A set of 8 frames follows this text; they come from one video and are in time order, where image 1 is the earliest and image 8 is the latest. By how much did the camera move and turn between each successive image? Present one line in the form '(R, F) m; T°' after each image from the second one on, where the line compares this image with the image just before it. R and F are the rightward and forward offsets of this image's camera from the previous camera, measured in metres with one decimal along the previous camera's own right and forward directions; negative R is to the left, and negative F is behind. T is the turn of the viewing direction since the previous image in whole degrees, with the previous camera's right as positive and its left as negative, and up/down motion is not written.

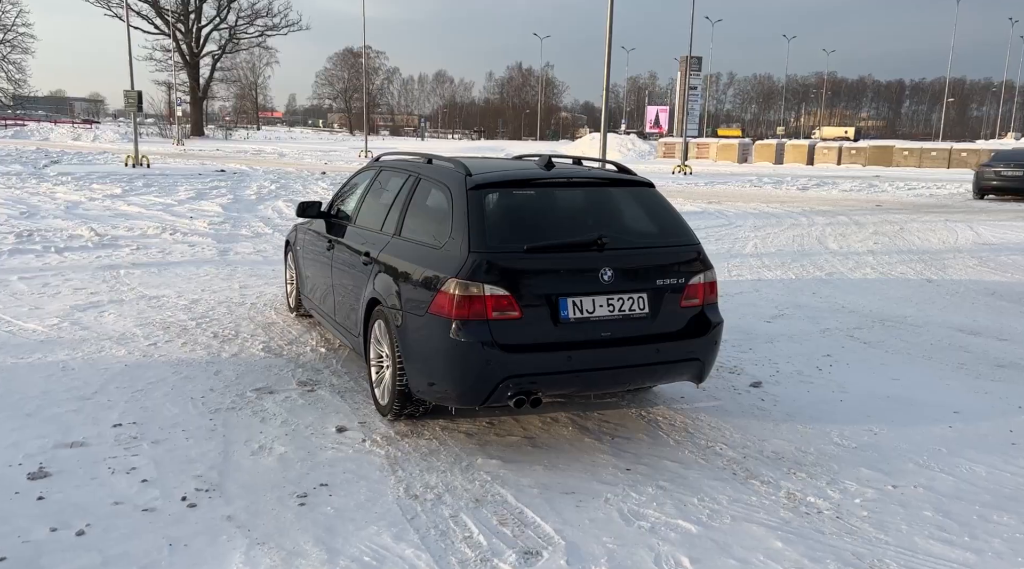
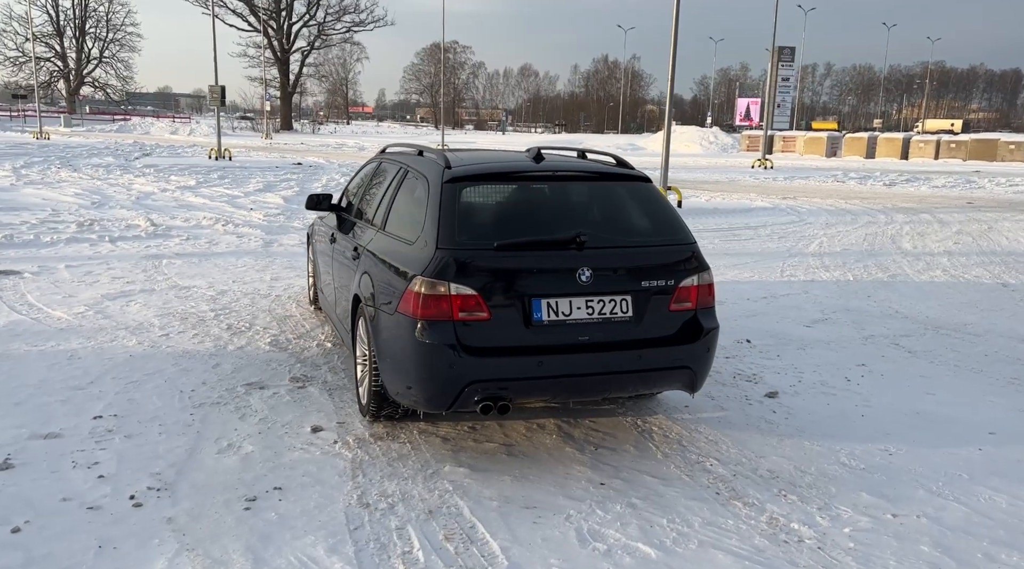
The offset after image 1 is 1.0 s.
(+0.5, +0.3) m; -5°
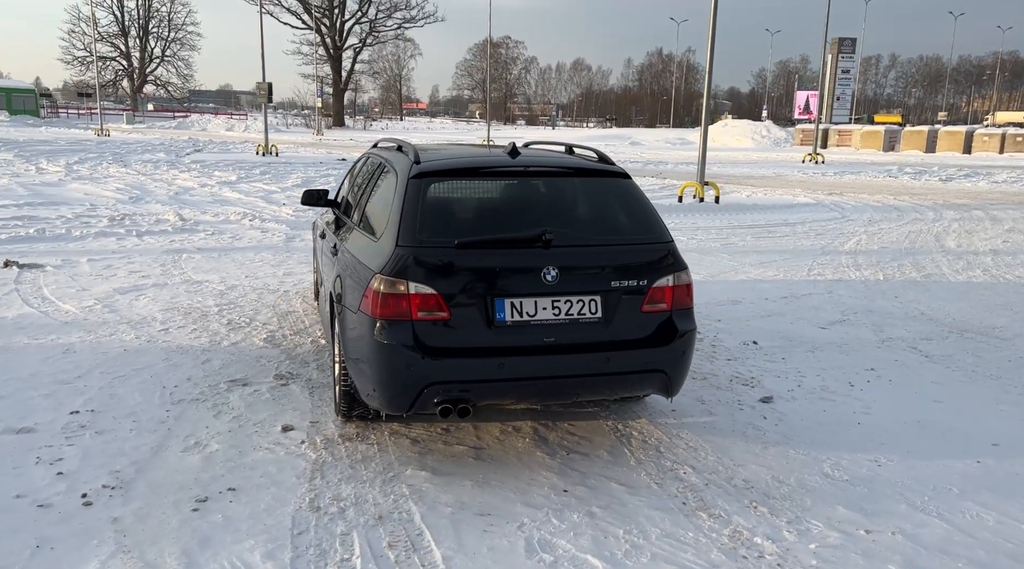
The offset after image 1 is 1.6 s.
(+0.4, +0.1) m; -3°
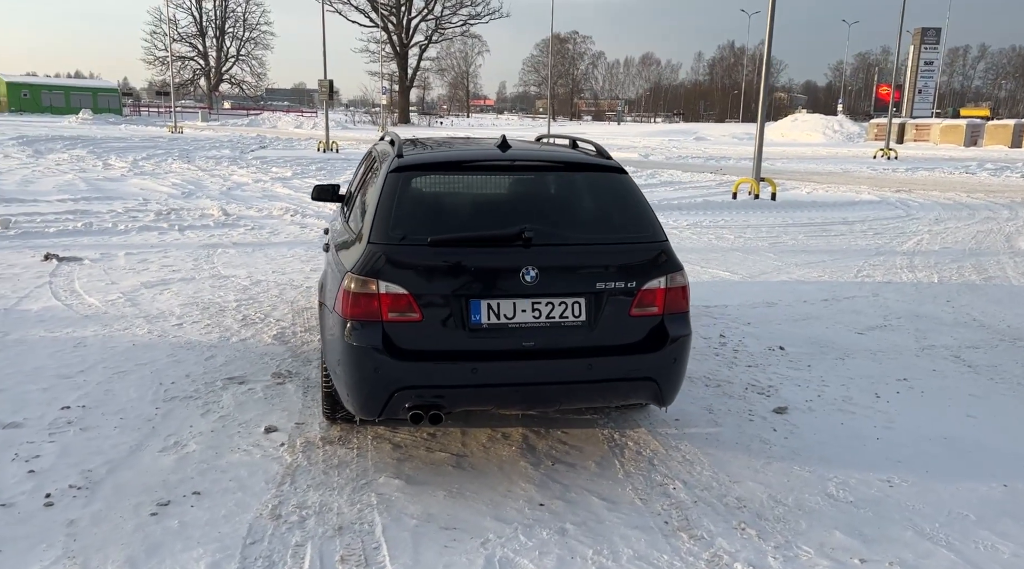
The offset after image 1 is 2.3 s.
(+0.4, +0.2) m; -4°
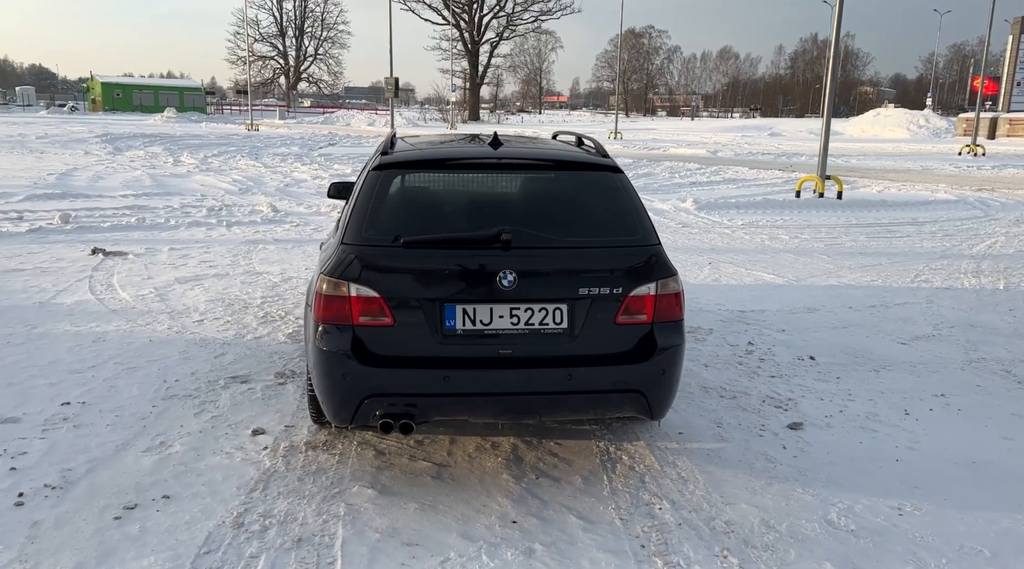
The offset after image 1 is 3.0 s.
(+0.4, +0.2) m; -5°
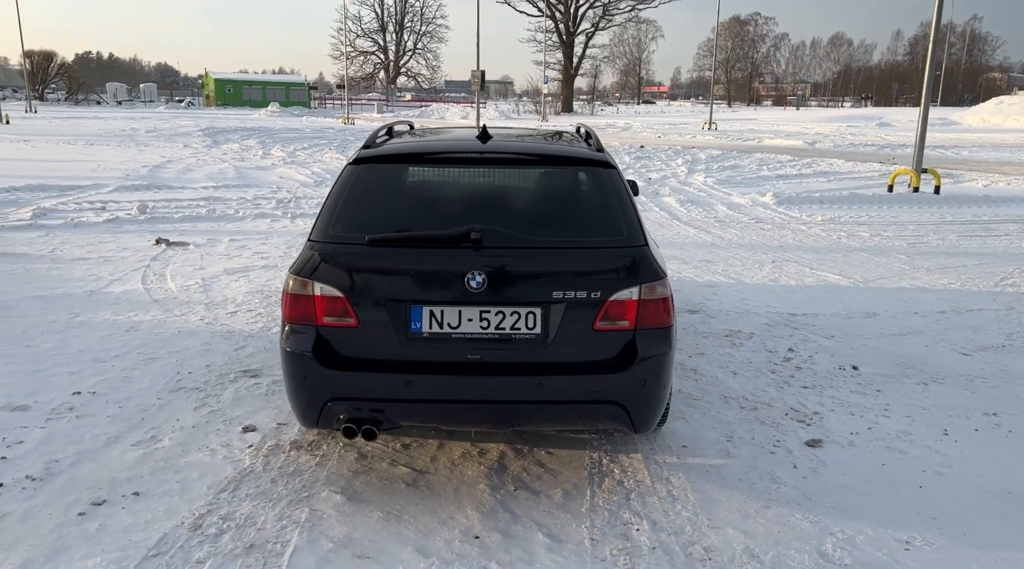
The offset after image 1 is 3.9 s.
(+0.5, +0.2) m; -6°
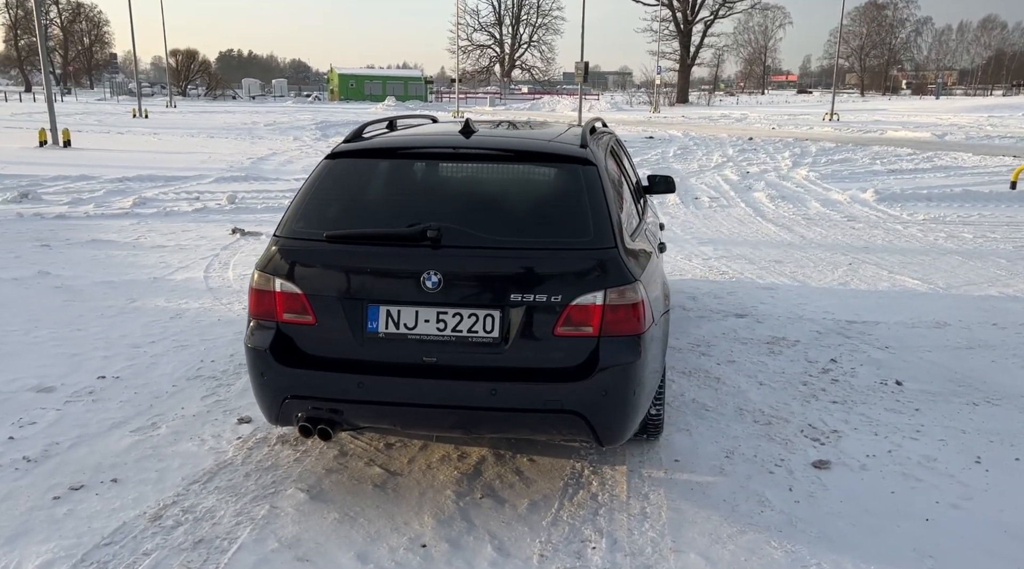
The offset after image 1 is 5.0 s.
(+0.6, +0.2) m; -7°
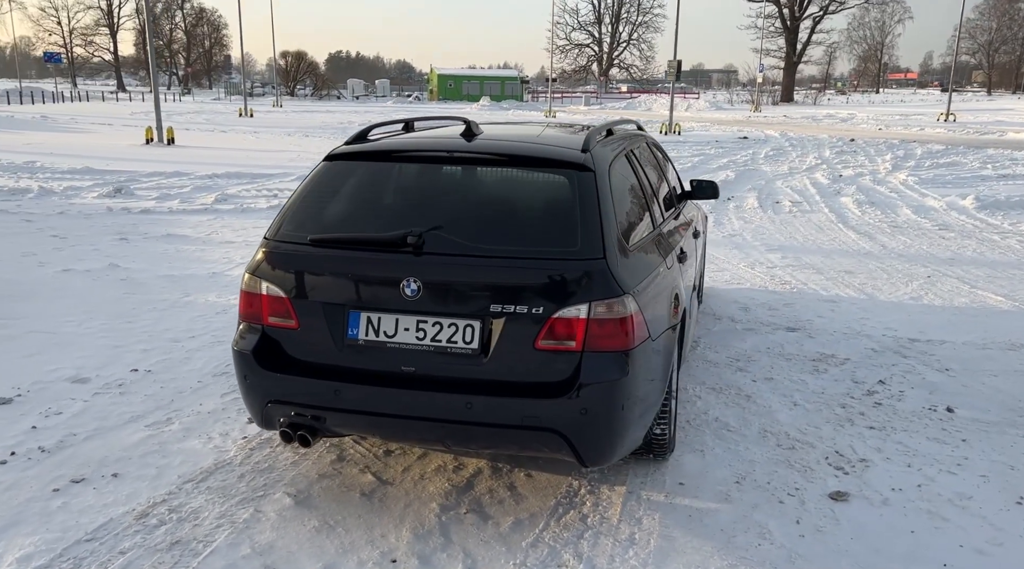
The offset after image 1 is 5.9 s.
(+0.4, +0.1) m; -6°
